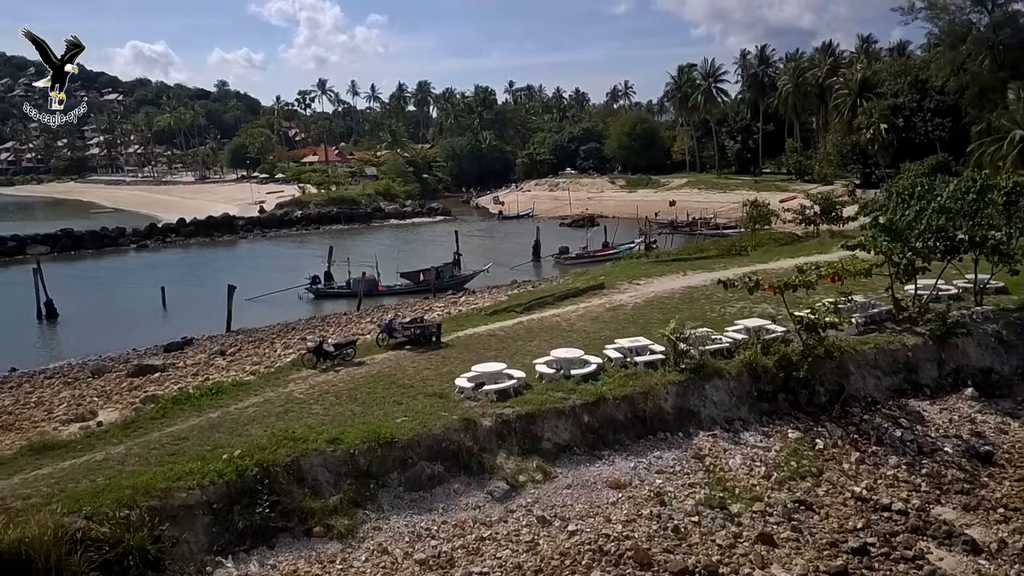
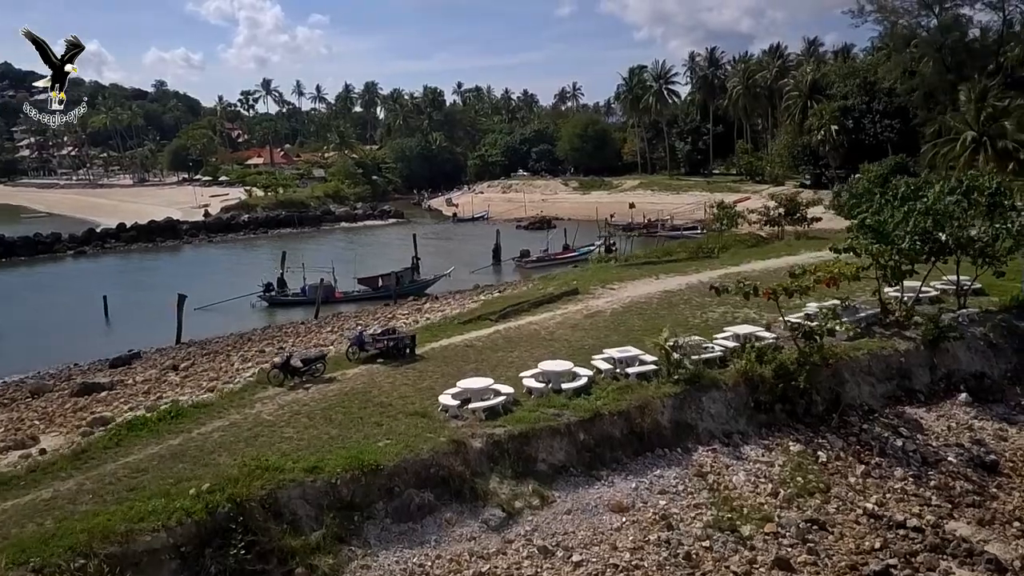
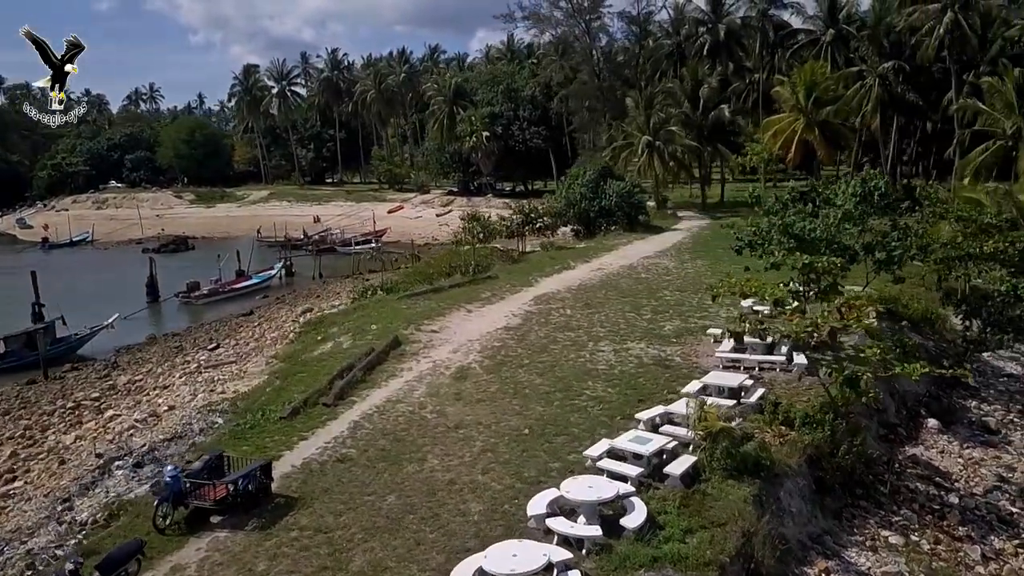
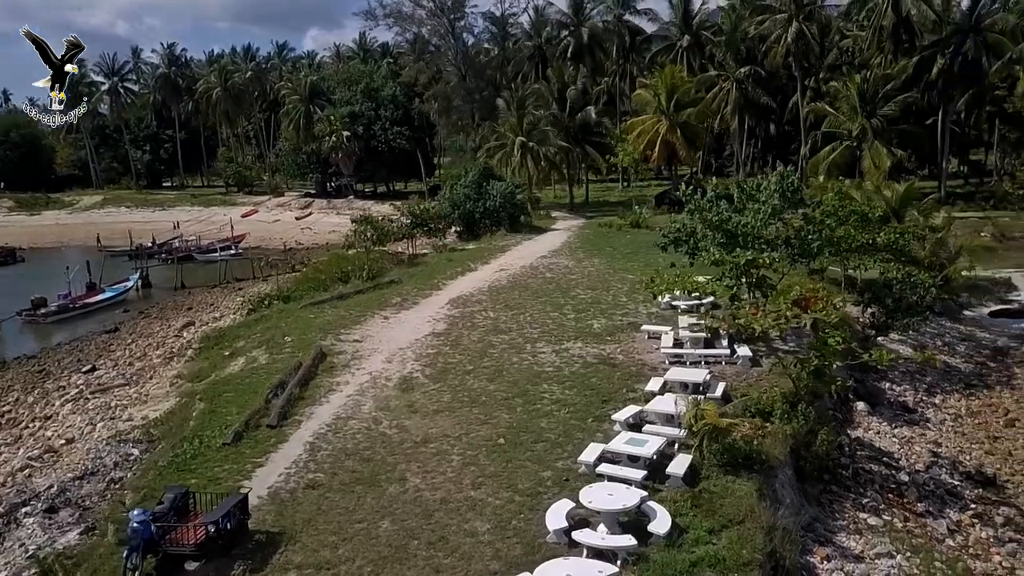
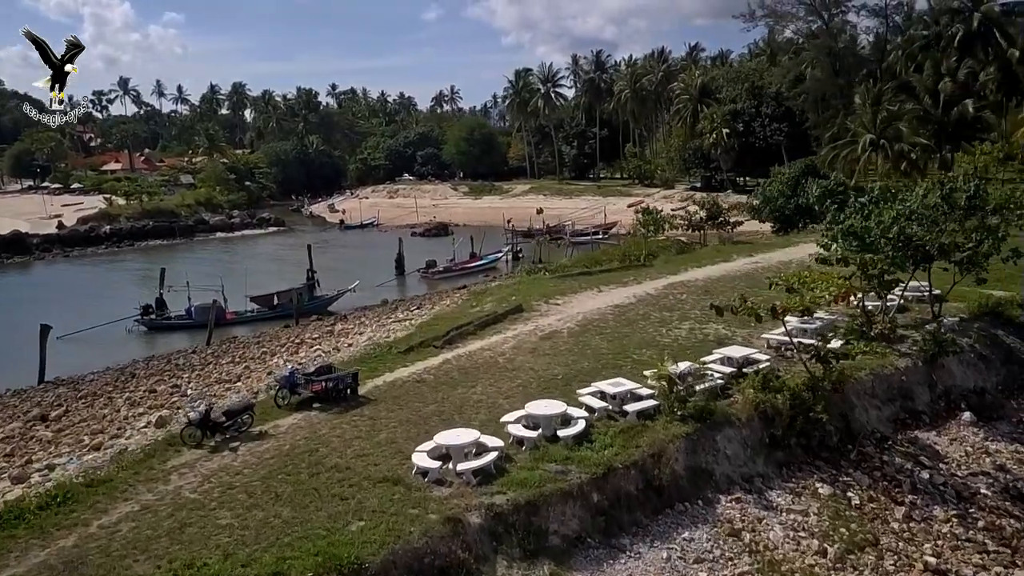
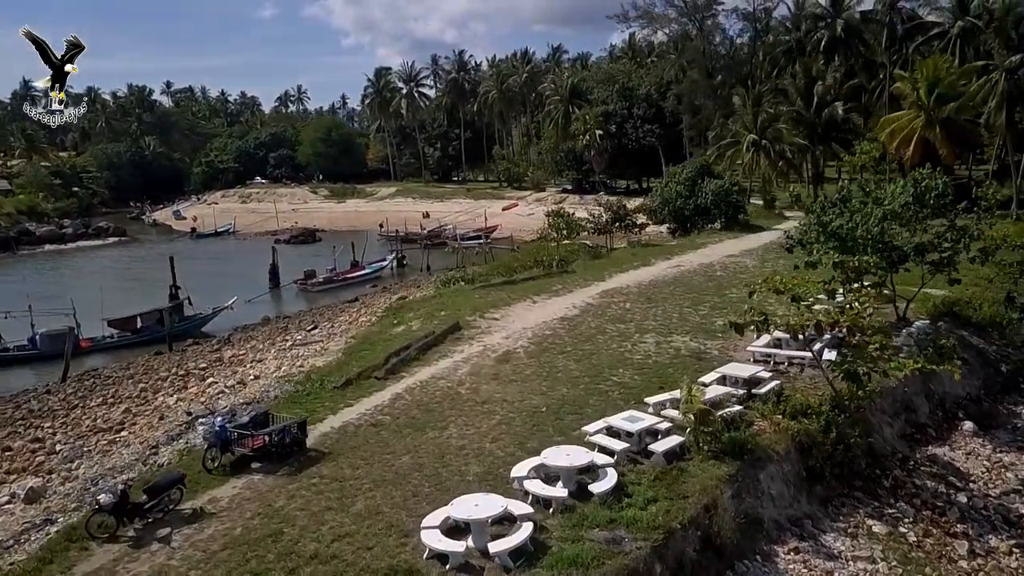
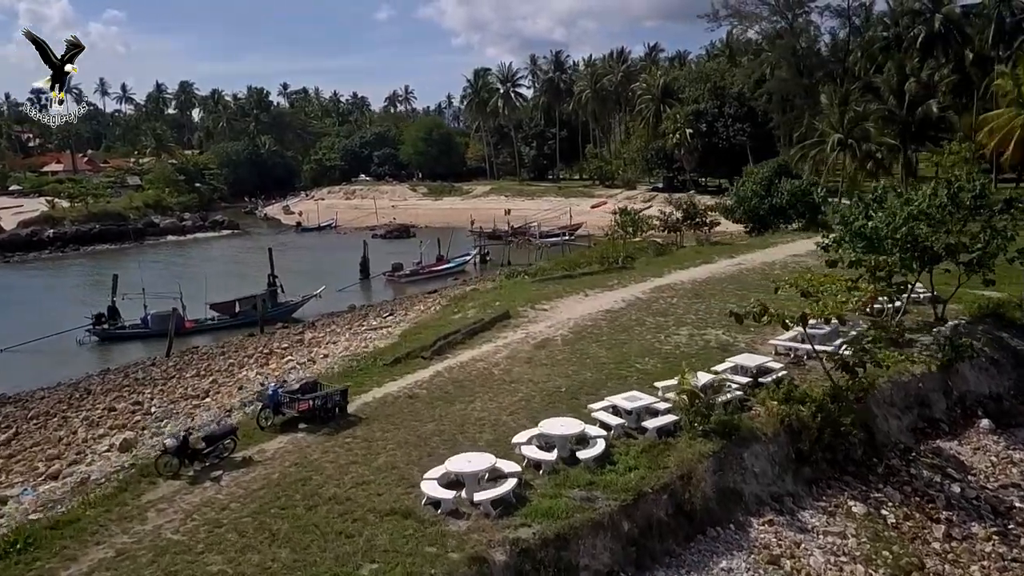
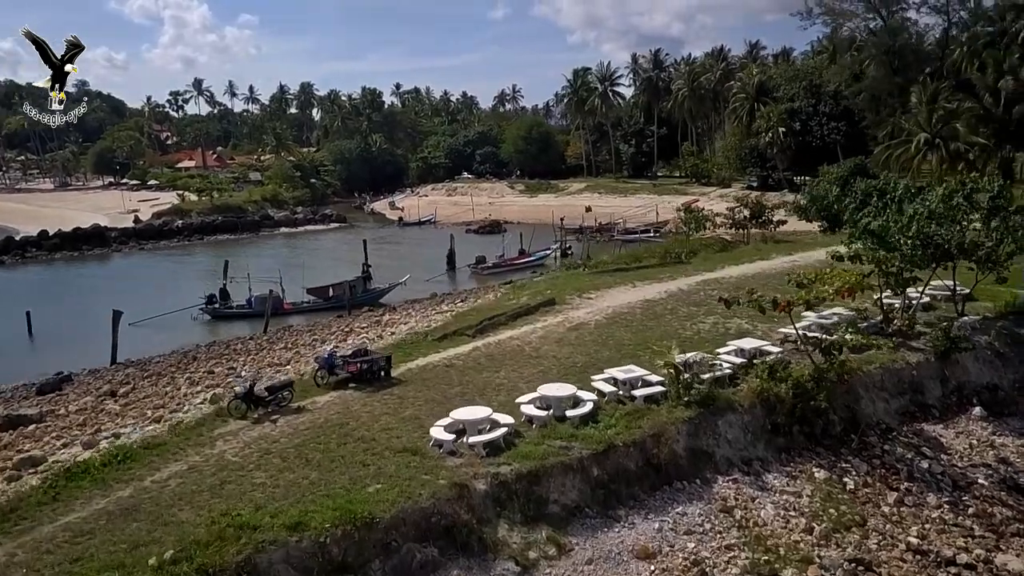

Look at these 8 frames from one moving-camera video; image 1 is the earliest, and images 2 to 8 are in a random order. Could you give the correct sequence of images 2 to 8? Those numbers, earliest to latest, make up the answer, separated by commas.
2, 8, 5, 7, 6, 3, 4
